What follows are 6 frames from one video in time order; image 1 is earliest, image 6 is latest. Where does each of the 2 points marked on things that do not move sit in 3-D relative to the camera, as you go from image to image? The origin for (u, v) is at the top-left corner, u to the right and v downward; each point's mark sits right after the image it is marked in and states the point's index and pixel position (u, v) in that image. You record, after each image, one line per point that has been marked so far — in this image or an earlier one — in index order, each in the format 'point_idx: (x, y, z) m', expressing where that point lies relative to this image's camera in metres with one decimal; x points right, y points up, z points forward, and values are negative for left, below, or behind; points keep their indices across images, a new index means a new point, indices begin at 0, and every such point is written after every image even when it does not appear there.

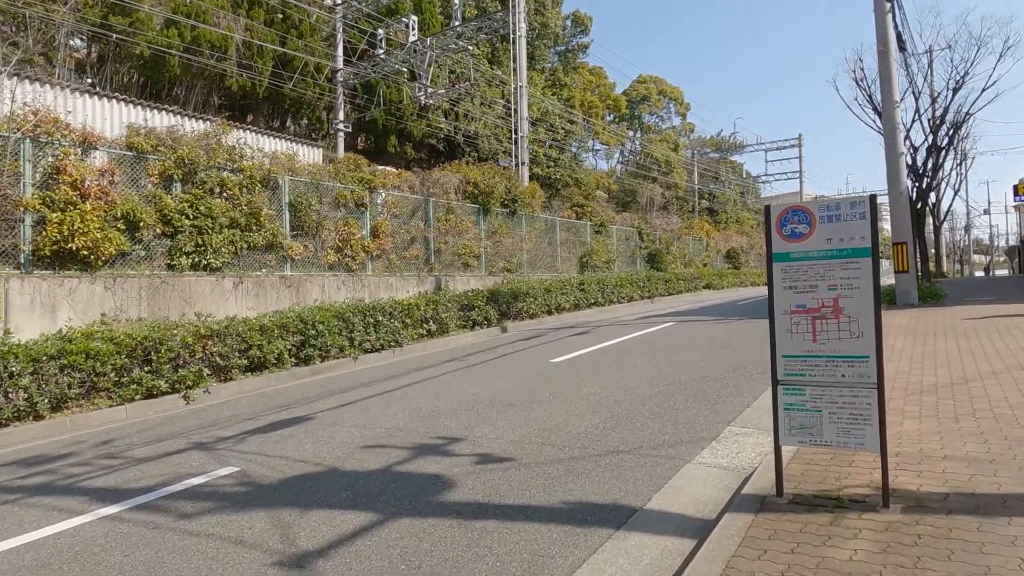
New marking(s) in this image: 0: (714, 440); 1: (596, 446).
0: (+1.7, -1.3, +5.7) m
1: (+0.7, -1.4, +5.7) m
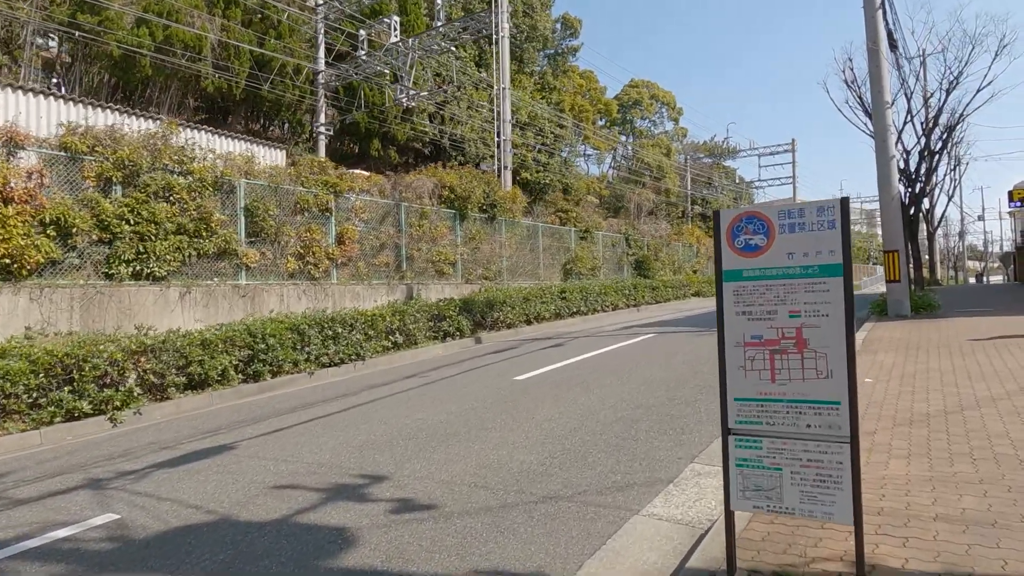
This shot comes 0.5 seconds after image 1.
0: (+1.2, -1.4, +5.0) m
1: (+0.2, -1.5, +4.9) m
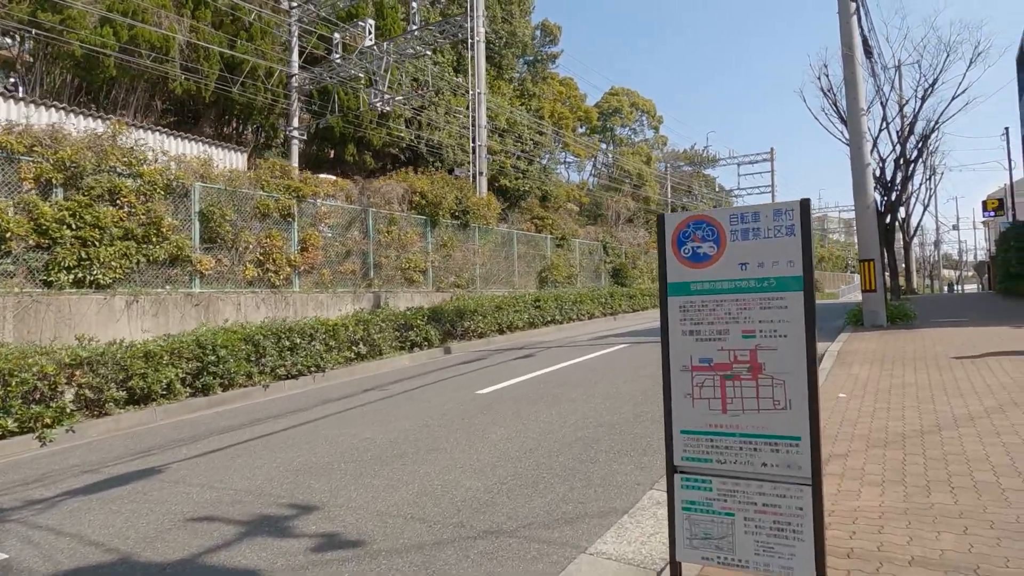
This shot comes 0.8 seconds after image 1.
0: (+0.8, -1.5, +4.5) m
1: (-0.2, -1.6, +4.4) m
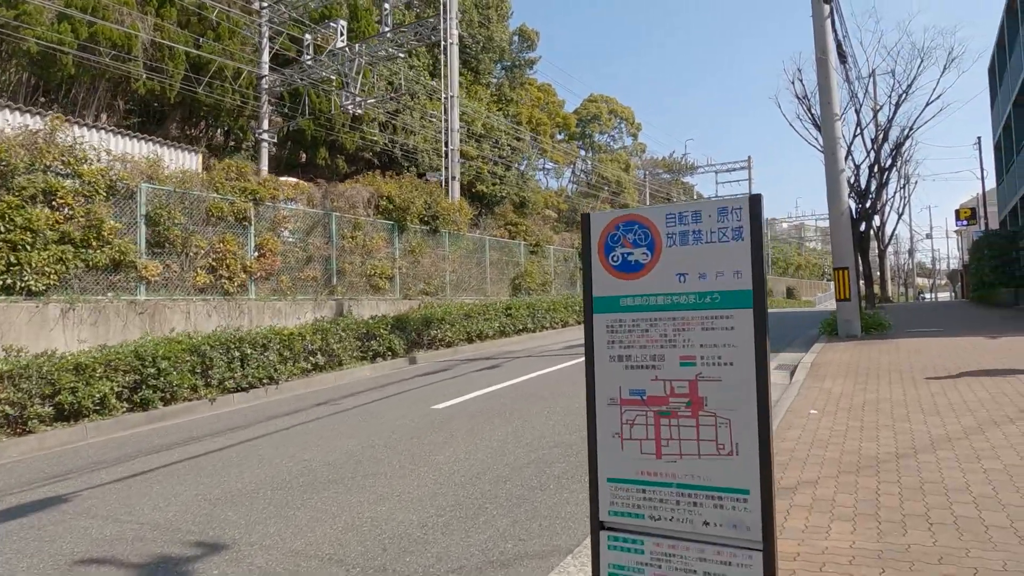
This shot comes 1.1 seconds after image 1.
0: (+0.4, -1.6, +4.0) m
1: (-0.7, -1.6, +3.9) m
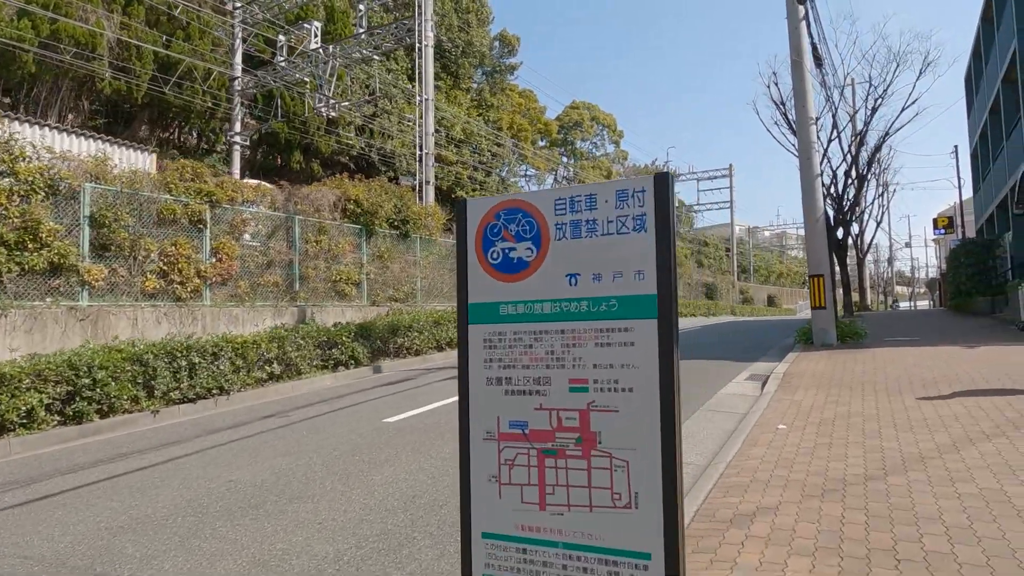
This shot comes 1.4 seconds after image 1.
0: (-0.1, -1.6, +3.6) m
1: (-1.1, -1.7, +3.4) m
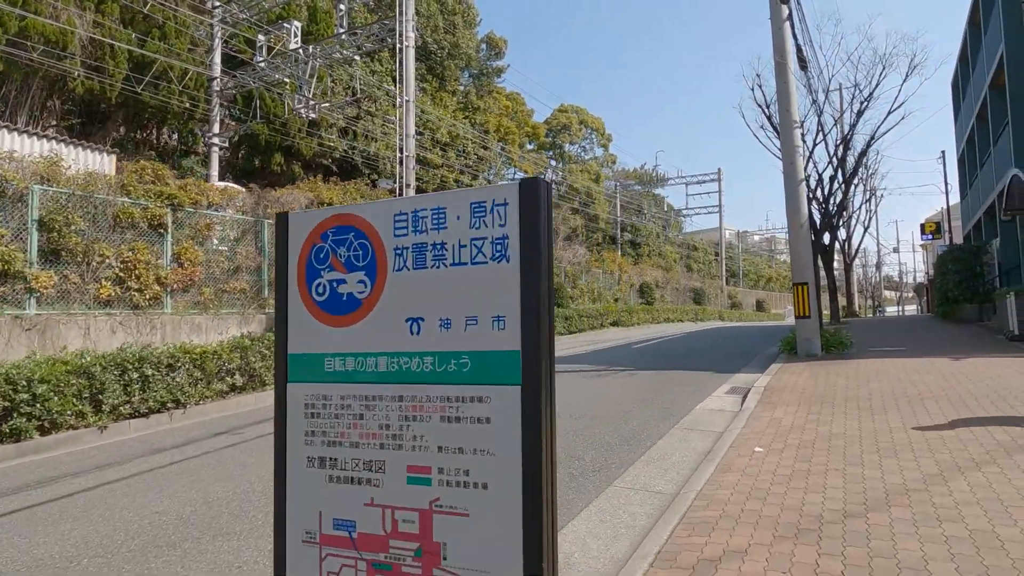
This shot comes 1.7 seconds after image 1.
0: (-0.4, -1.7, +3.1) m
1: (-1.5, -1.8, +2.9) m
